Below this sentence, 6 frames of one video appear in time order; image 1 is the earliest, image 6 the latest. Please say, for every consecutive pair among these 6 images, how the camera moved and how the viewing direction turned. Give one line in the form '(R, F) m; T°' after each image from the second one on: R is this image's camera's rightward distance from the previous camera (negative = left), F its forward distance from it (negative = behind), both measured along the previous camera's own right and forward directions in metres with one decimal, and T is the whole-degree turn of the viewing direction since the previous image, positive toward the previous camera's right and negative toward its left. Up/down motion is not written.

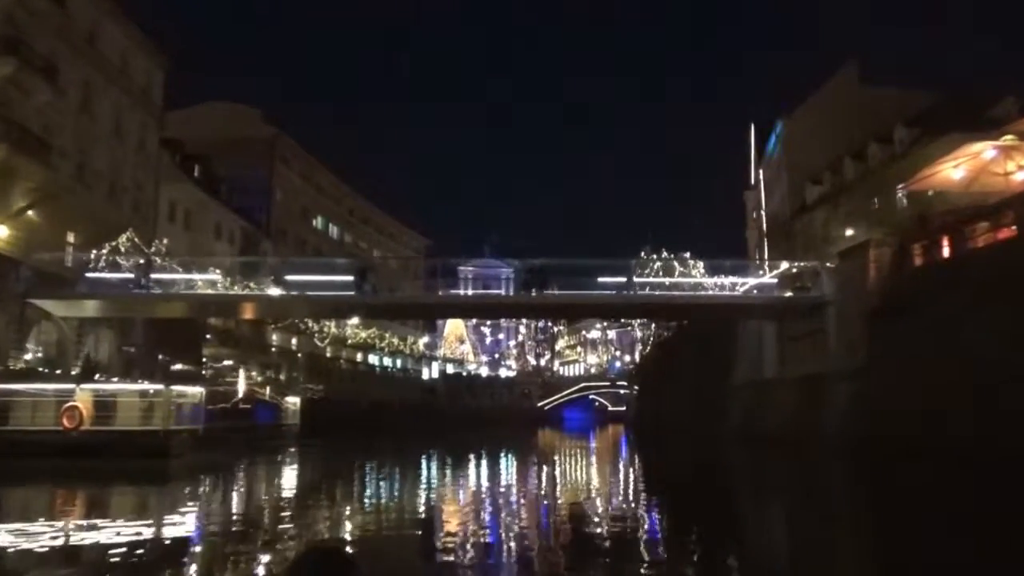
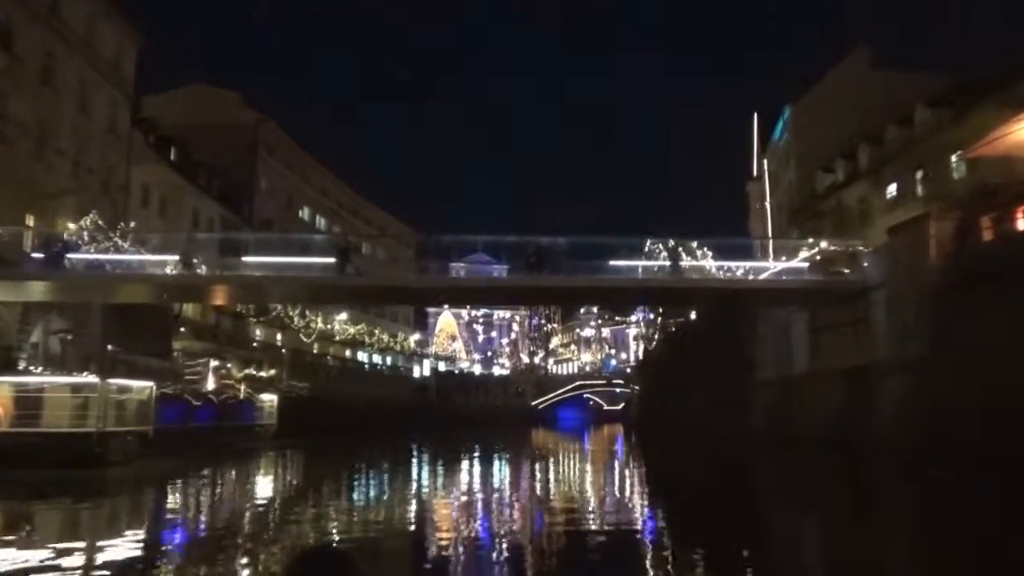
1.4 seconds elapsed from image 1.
(-0.2, +2.8) m; 0°
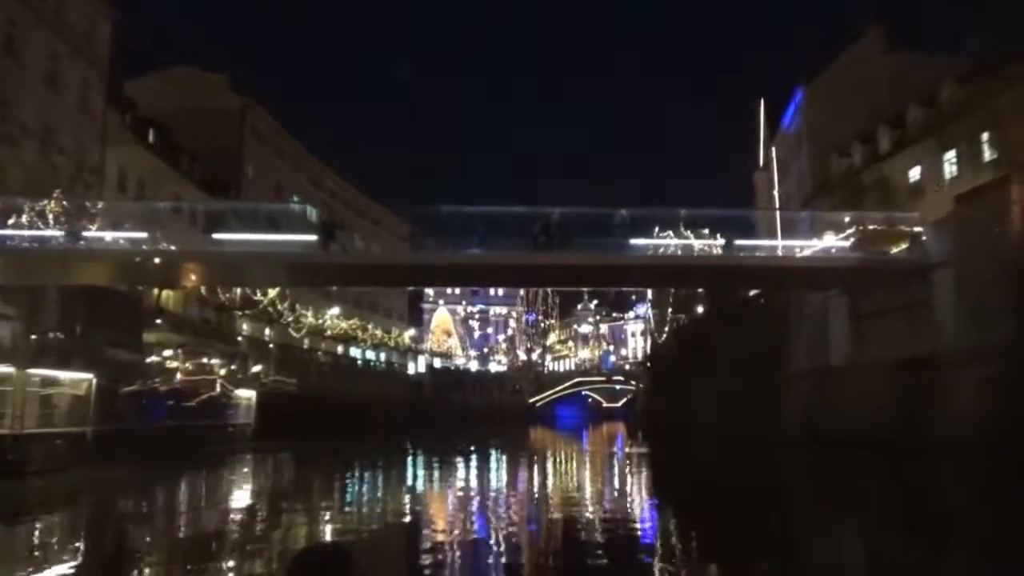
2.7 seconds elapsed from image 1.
(-0.2, +2.7) m; 0°
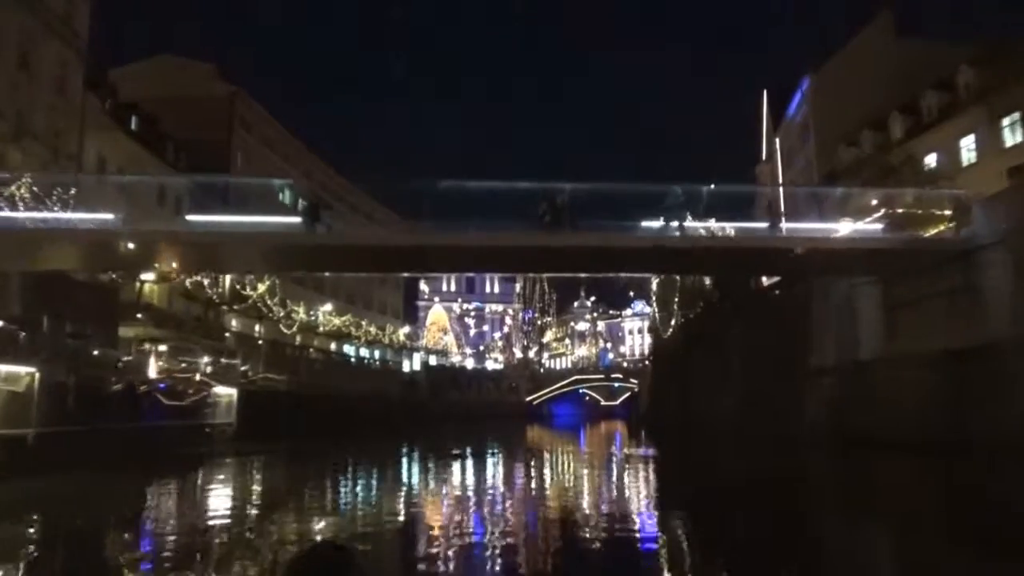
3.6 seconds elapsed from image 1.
(-0.2, +1.8) m; 0°
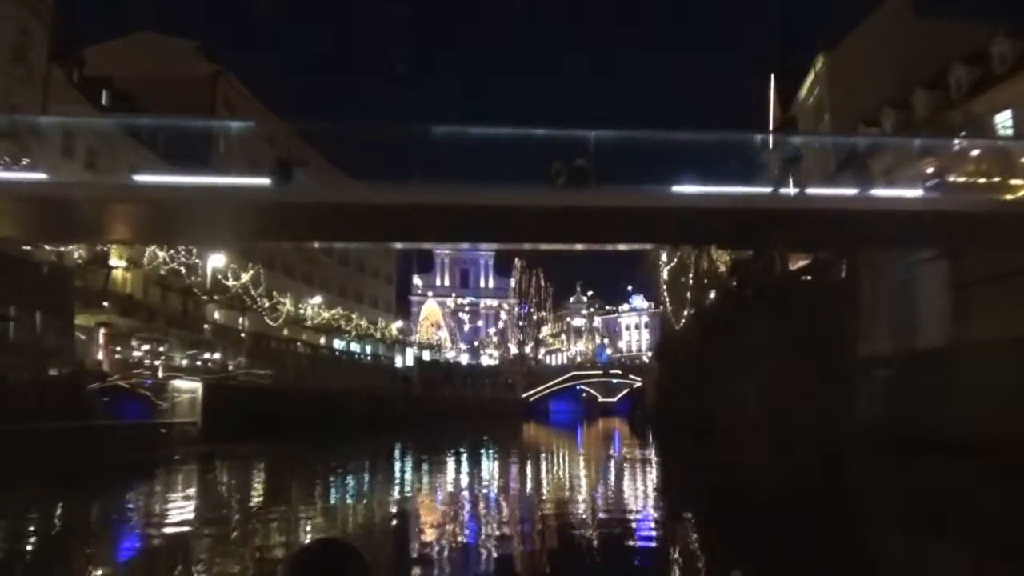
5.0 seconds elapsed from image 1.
(-0.2, +2.9) m; 0°
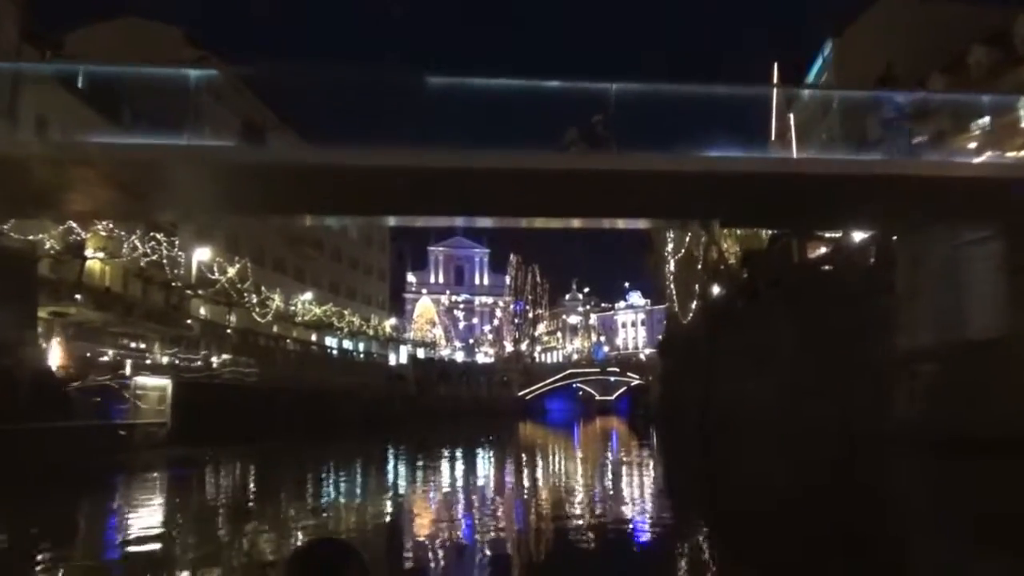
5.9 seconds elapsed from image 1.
(-0.1, +1.8) m; 0°
